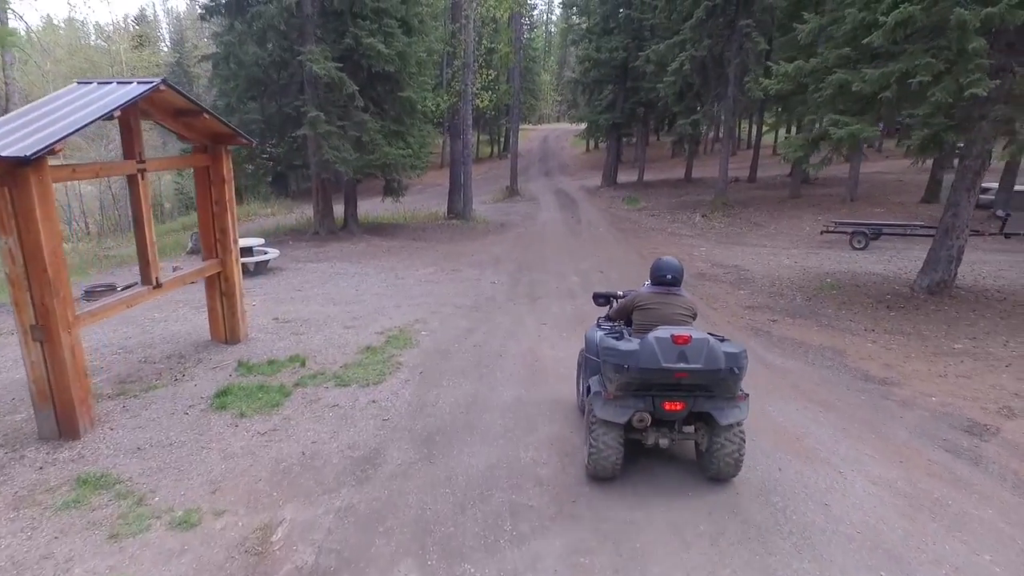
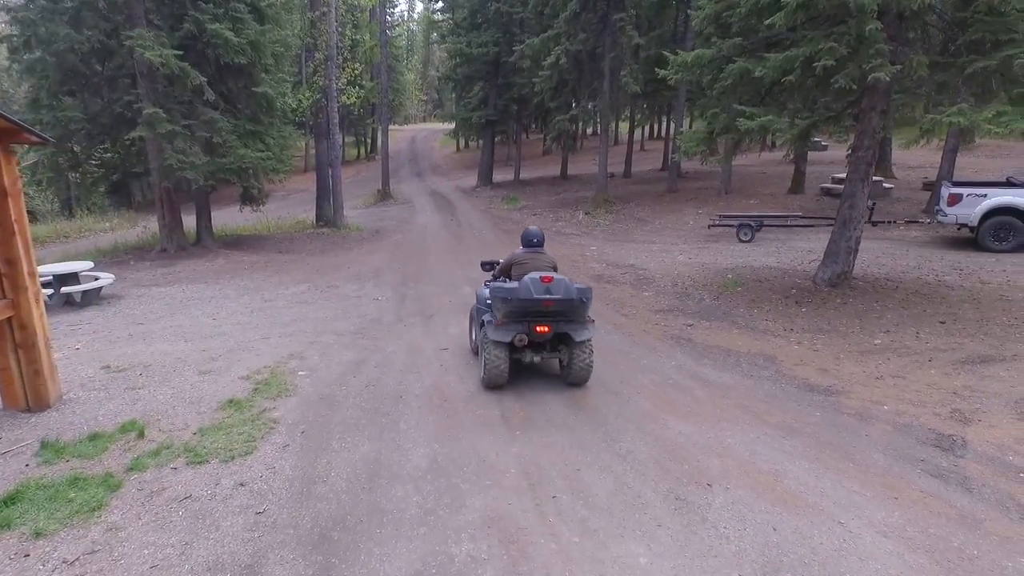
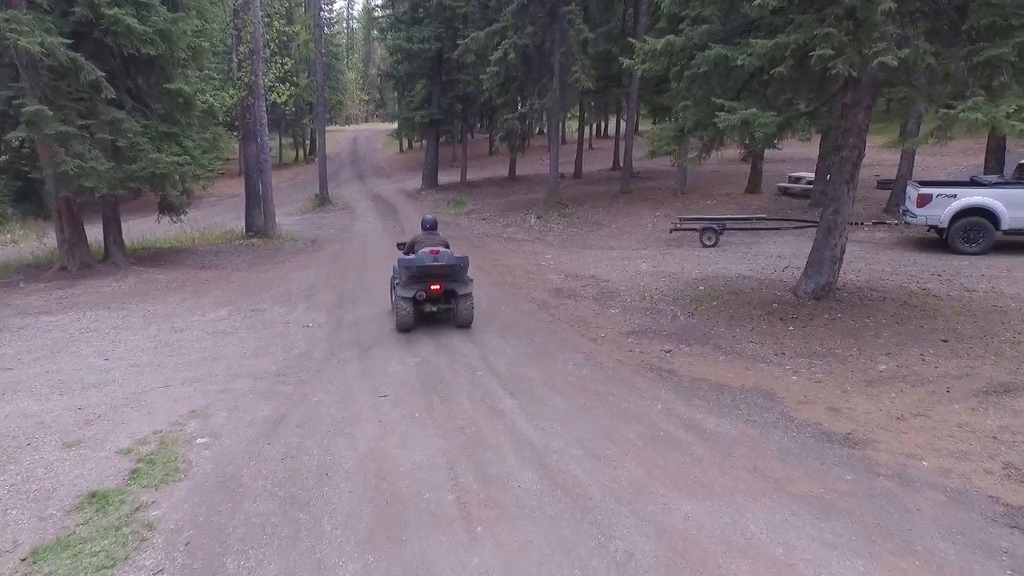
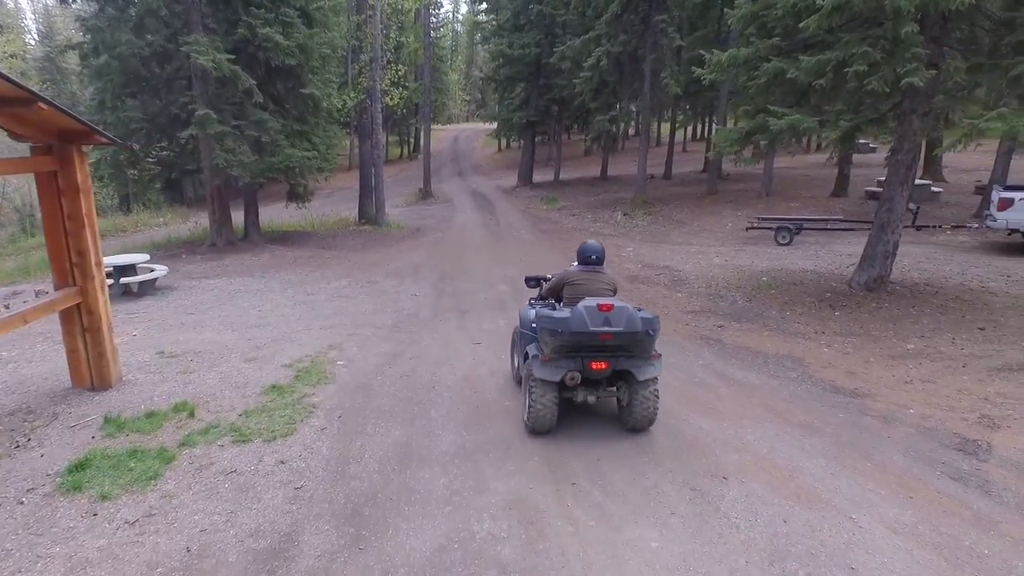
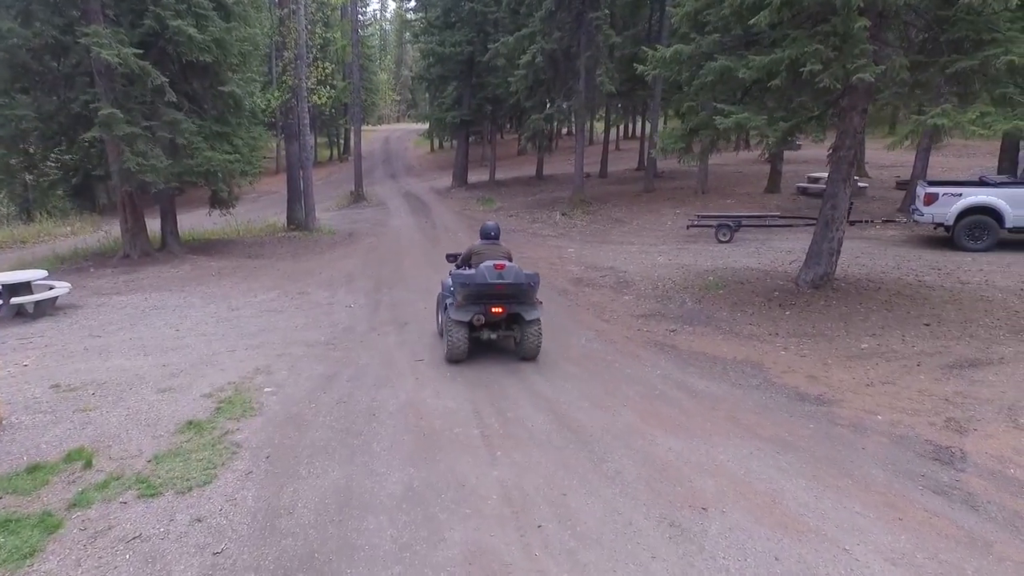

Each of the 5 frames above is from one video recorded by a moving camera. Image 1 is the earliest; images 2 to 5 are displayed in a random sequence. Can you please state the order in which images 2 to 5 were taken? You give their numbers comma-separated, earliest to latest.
4, 2, 5, 3
